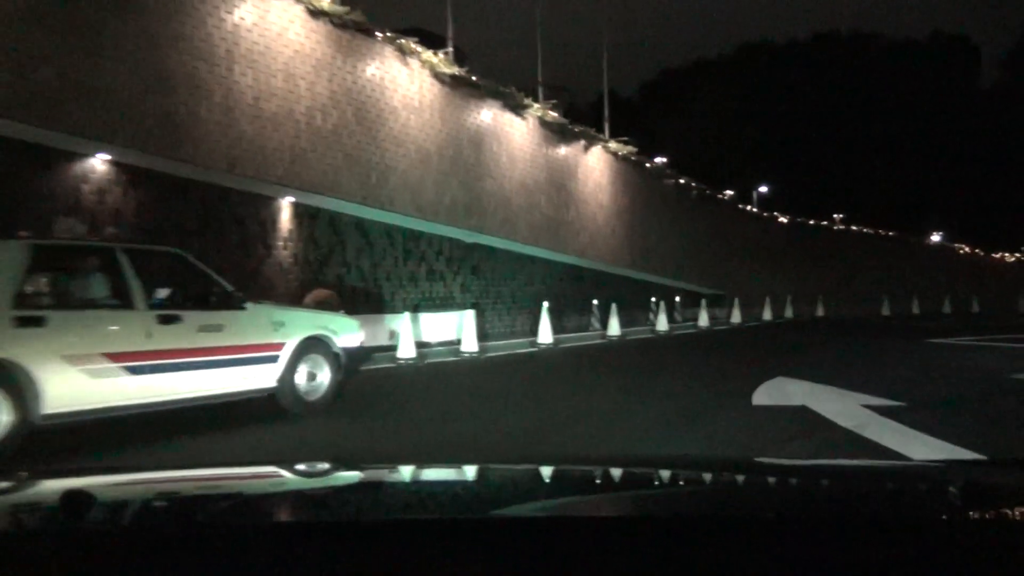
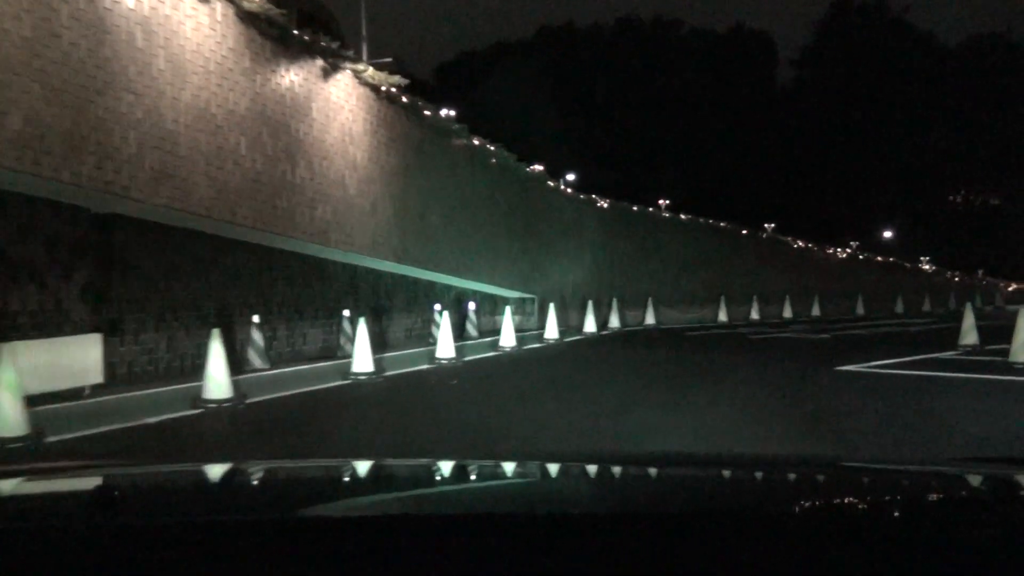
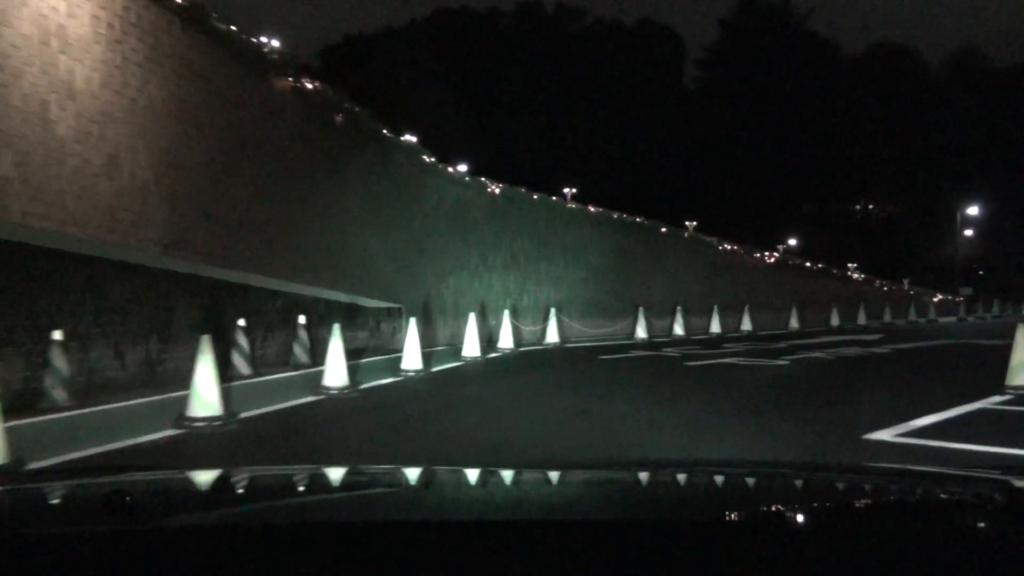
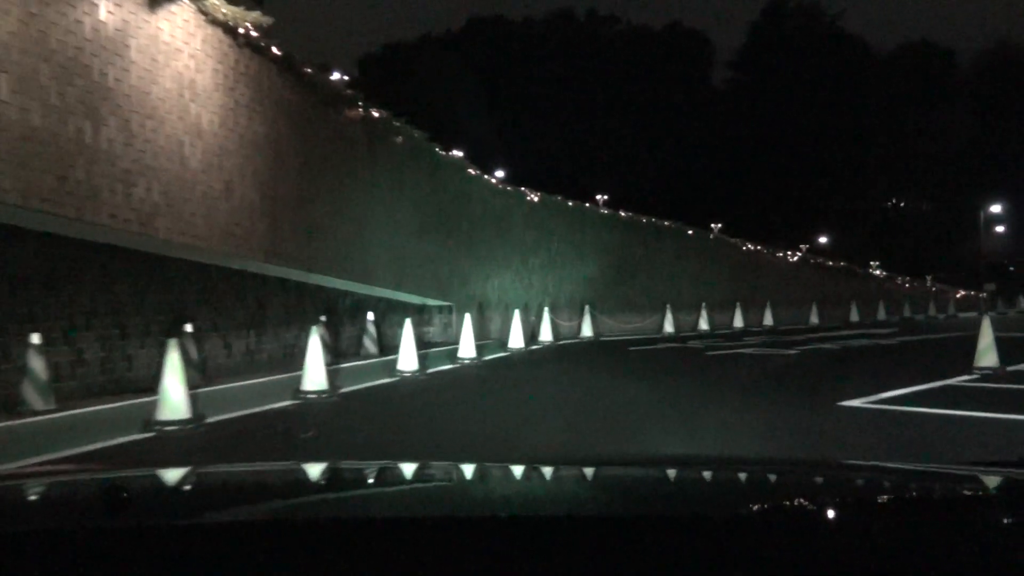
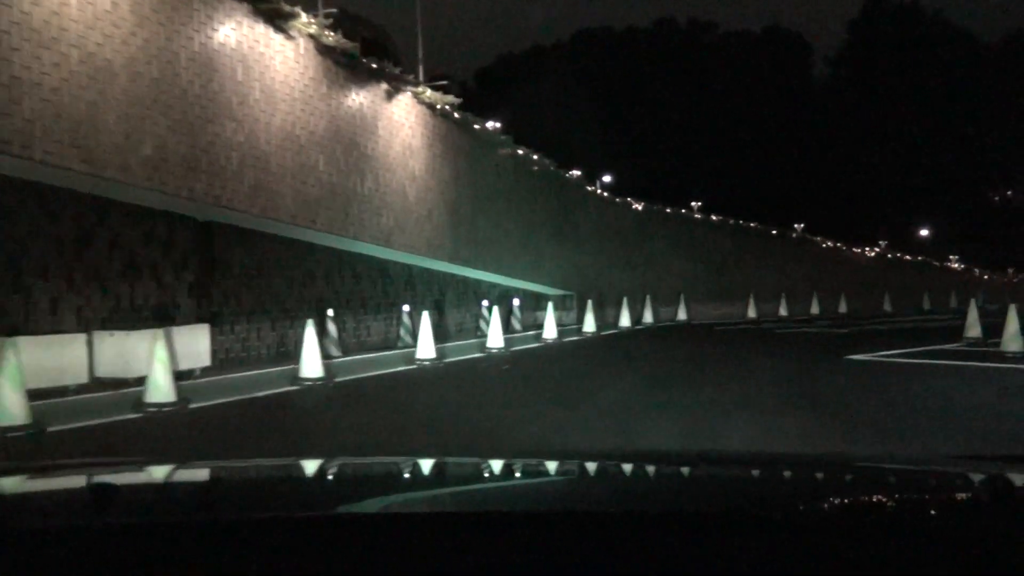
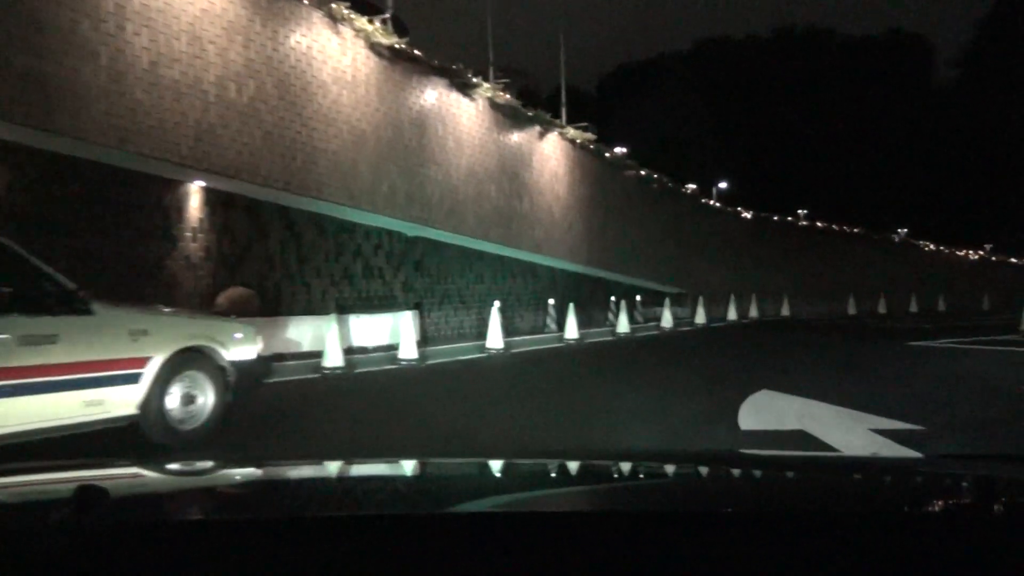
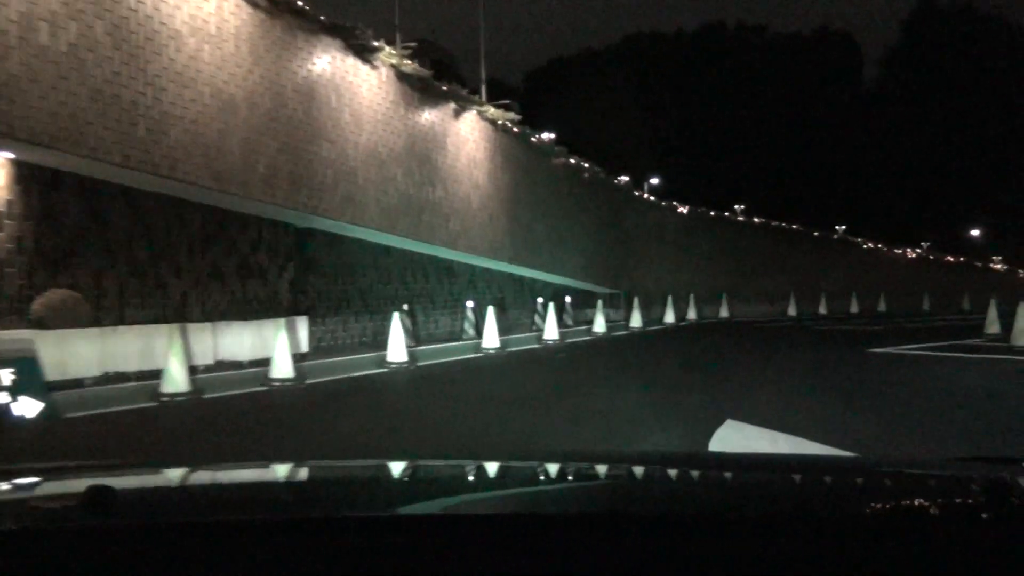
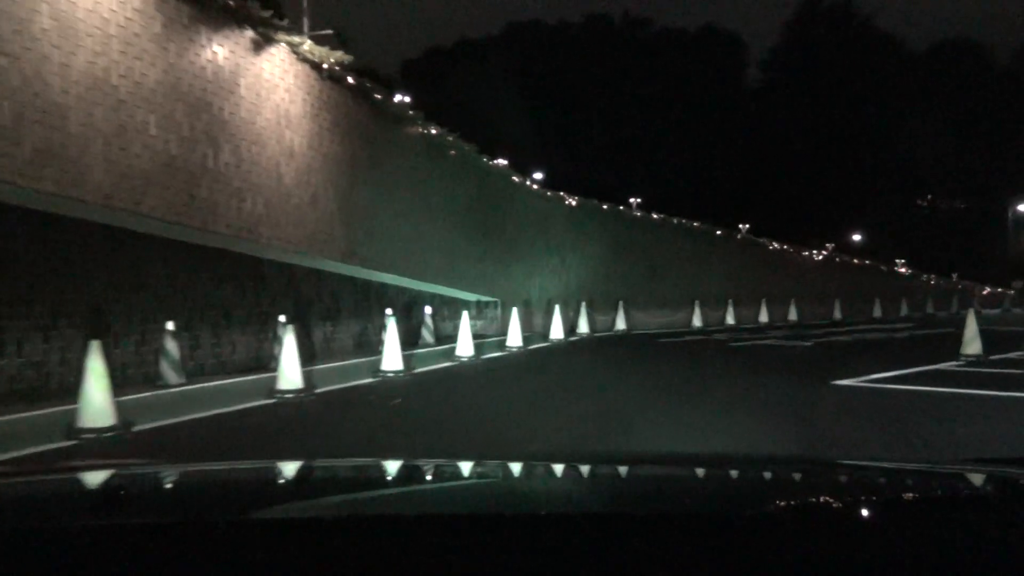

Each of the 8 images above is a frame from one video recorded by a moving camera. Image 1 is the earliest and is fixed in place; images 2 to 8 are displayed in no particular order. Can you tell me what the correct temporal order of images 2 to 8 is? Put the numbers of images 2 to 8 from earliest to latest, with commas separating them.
6, 7, 5, 2, 8, 4, 3
